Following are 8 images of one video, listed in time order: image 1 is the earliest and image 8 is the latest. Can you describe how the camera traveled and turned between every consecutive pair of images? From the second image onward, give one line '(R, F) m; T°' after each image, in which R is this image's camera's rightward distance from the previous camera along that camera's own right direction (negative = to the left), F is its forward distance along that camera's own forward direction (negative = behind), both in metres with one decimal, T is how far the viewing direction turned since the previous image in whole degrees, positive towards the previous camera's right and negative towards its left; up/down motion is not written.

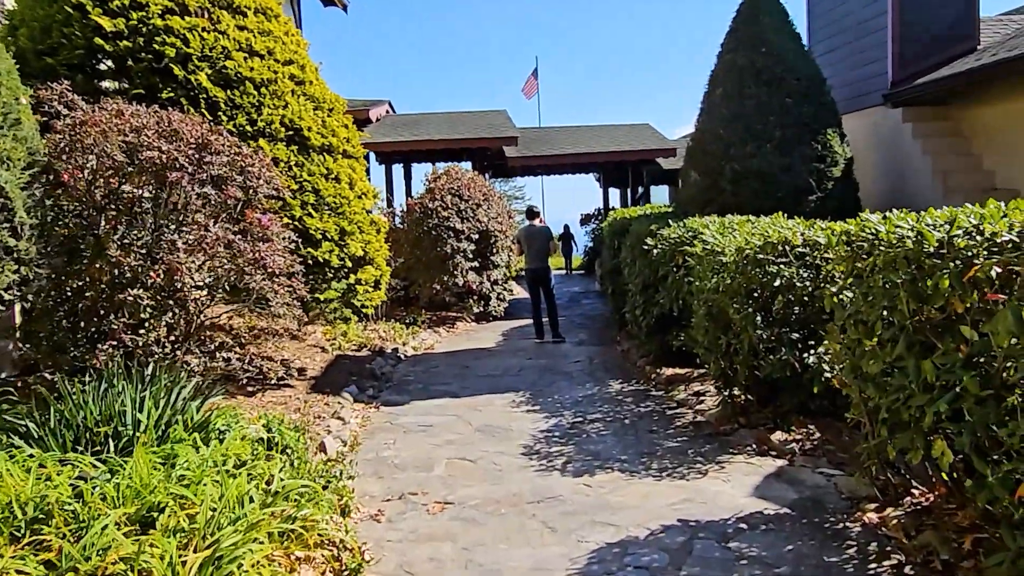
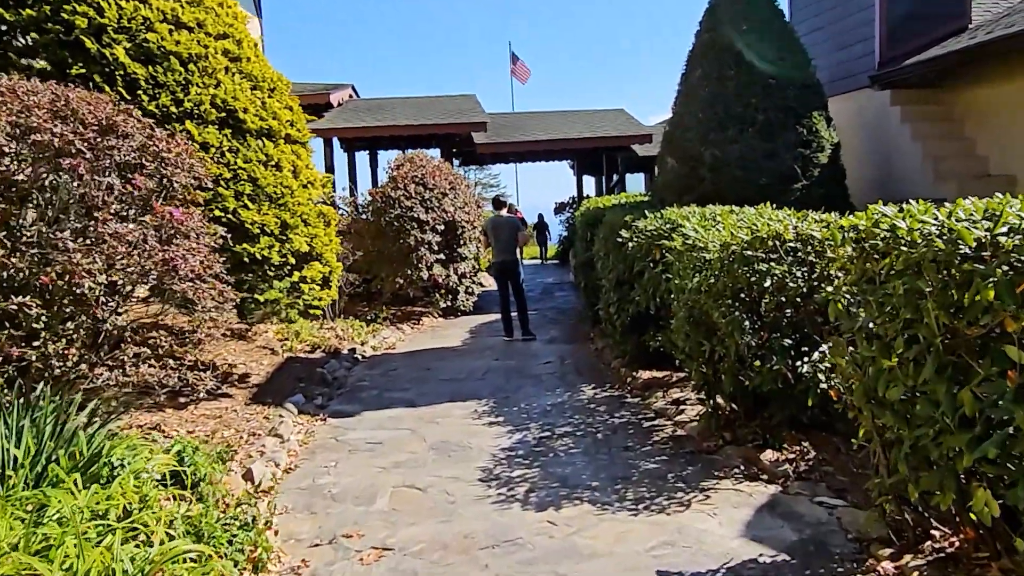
(+0.1, +0.6) m; +2°
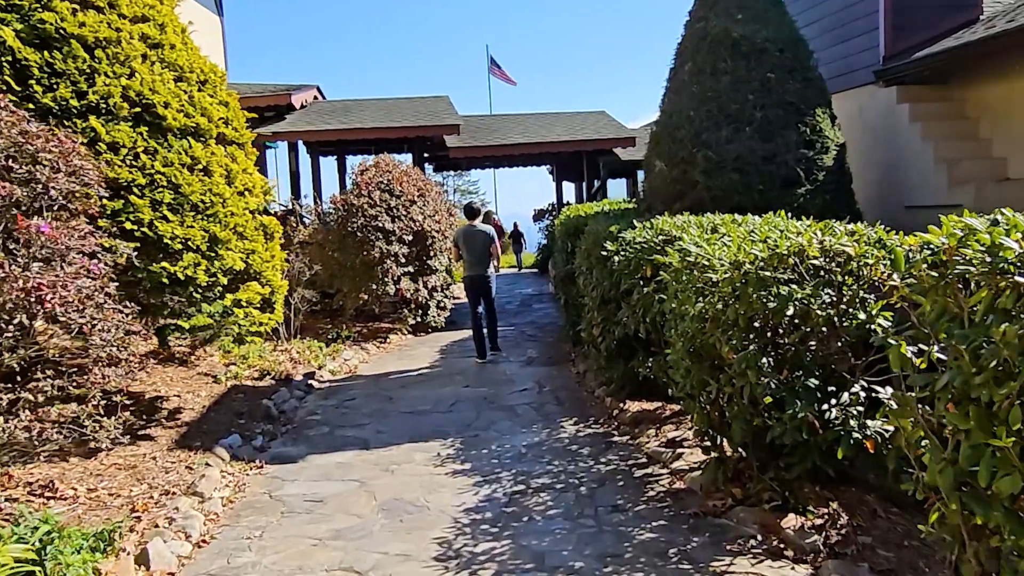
(+0.1, +0.8) m; +1°
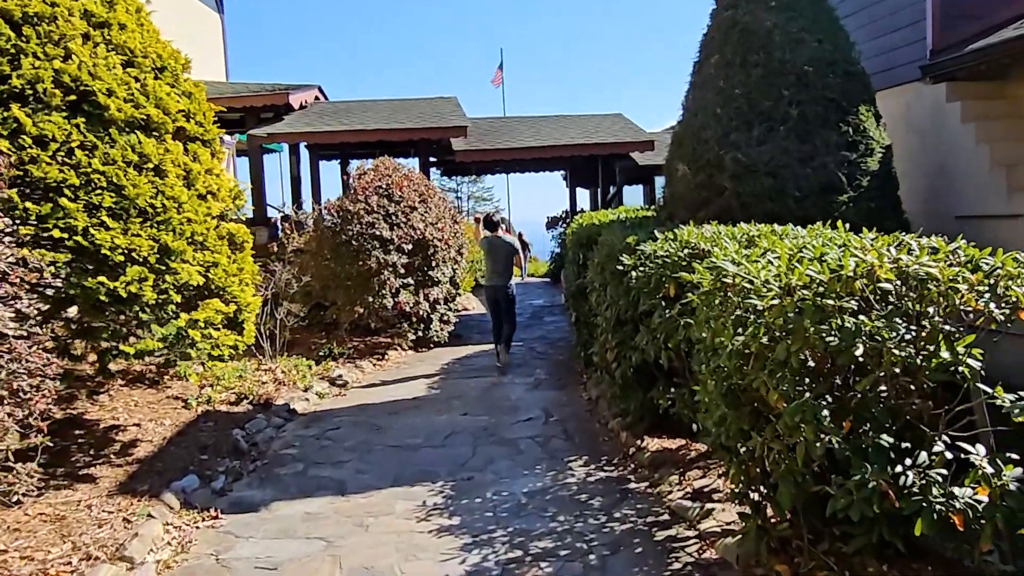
(+0.1, +0.7) m; -1°
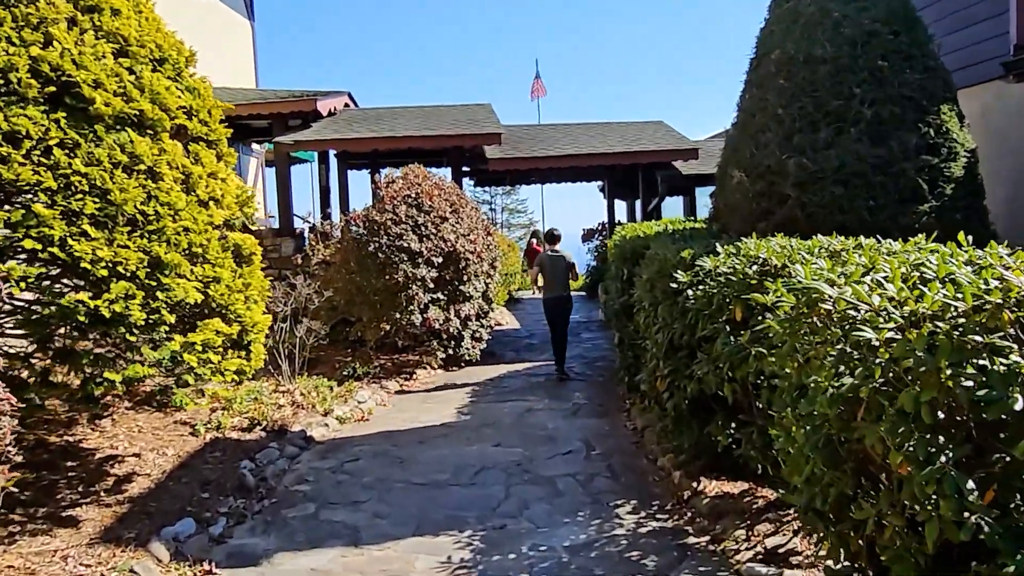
(0.0, +0.6) m; -2°
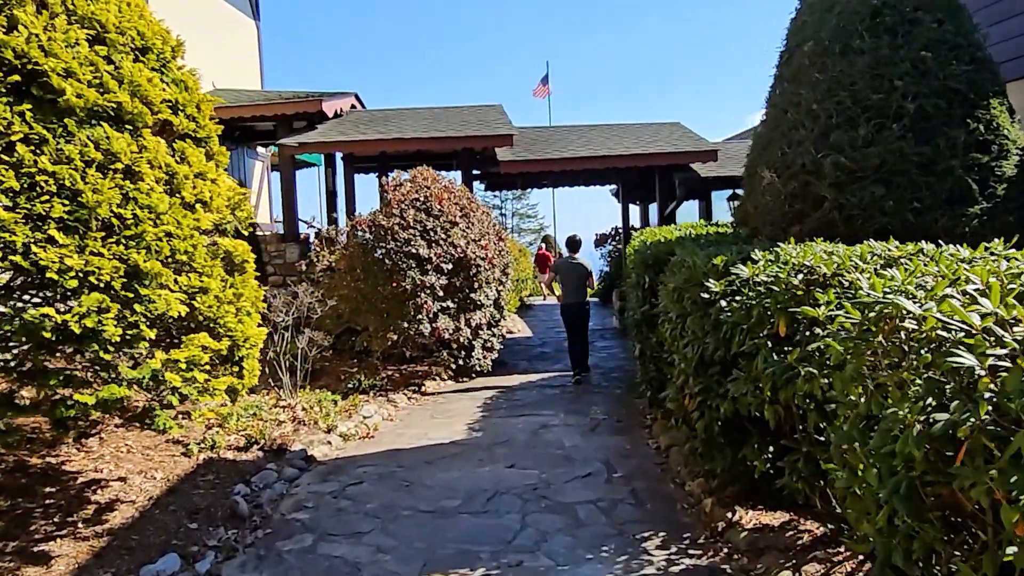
(0.0, +0.4) m; -1°
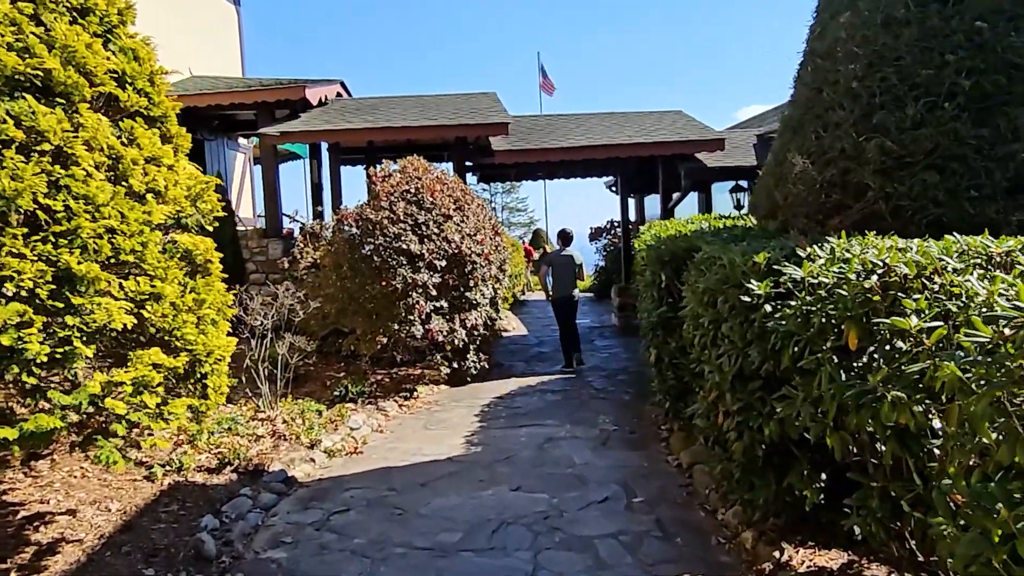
(-0.1, +0.6) m; +1°
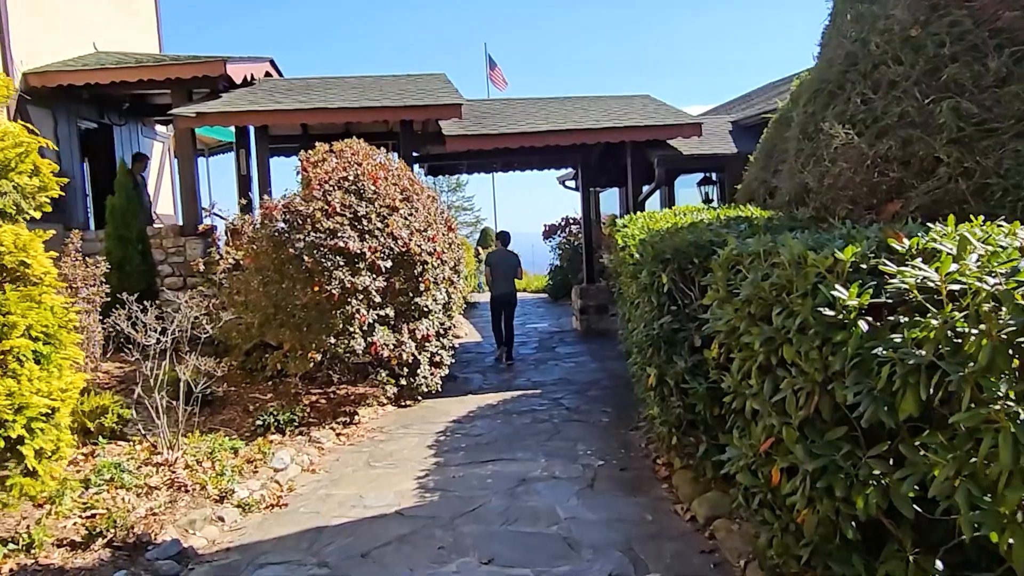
(-0.1, +1.1) m; +4°
